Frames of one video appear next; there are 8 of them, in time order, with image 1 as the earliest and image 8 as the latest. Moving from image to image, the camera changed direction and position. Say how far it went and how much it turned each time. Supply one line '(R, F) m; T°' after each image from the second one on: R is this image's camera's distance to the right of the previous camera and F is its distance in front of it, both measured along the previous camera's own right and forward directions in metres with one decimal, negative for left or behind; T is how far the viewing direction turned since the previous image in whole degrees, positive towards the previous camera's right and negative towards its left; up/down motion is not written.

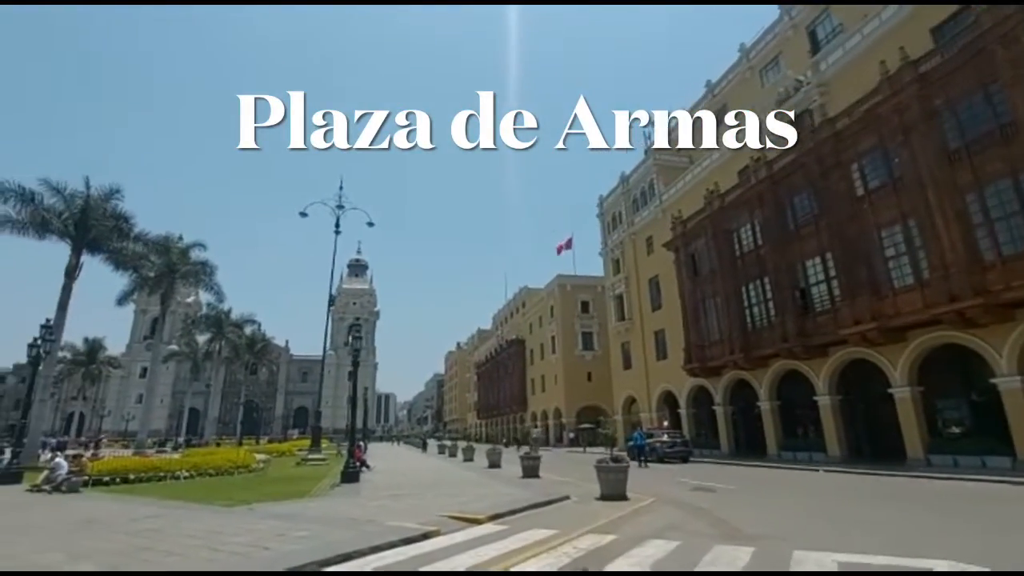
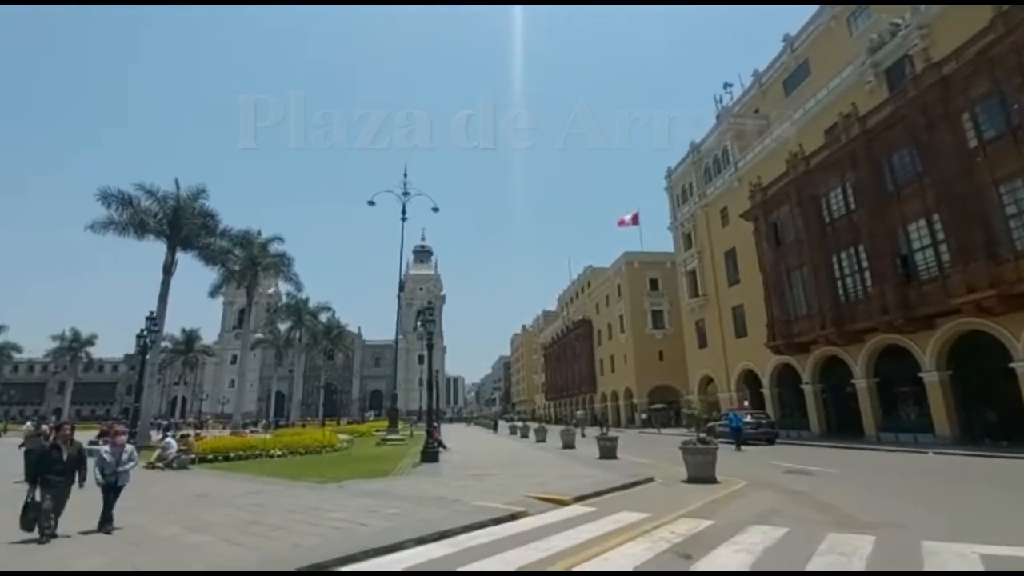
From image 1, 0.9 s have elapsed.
(-0.4, +0.4) m; -7°
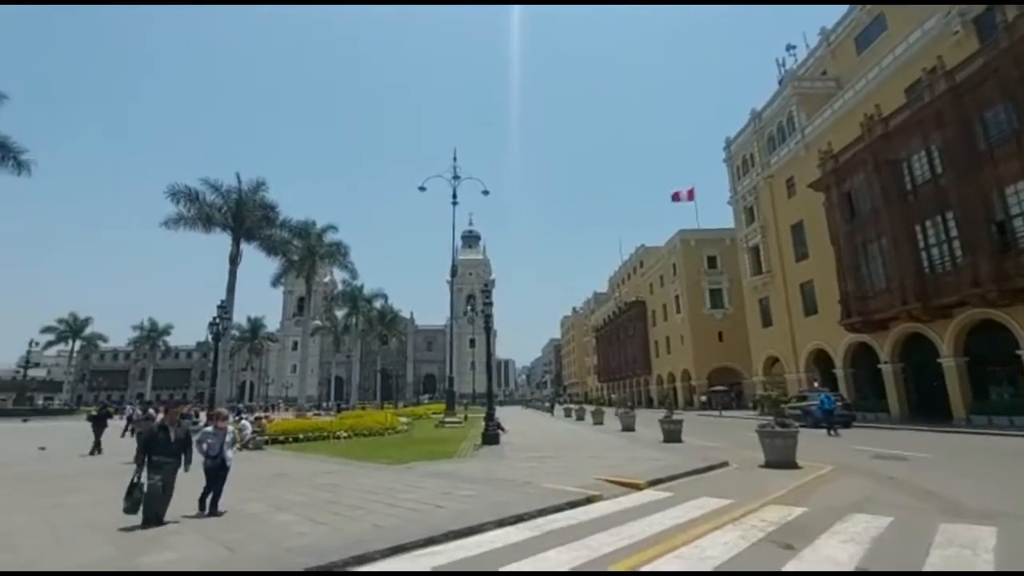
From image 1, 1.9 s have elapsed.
(-0.4, +0.3) m; -5°
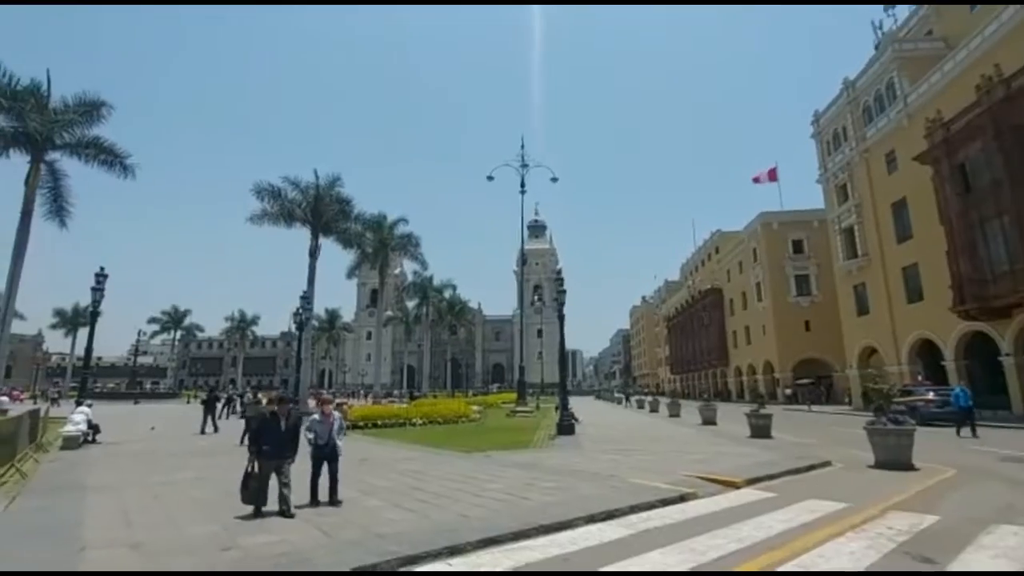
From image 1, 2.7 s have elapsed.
(-0.3, +0.4) m; -7°
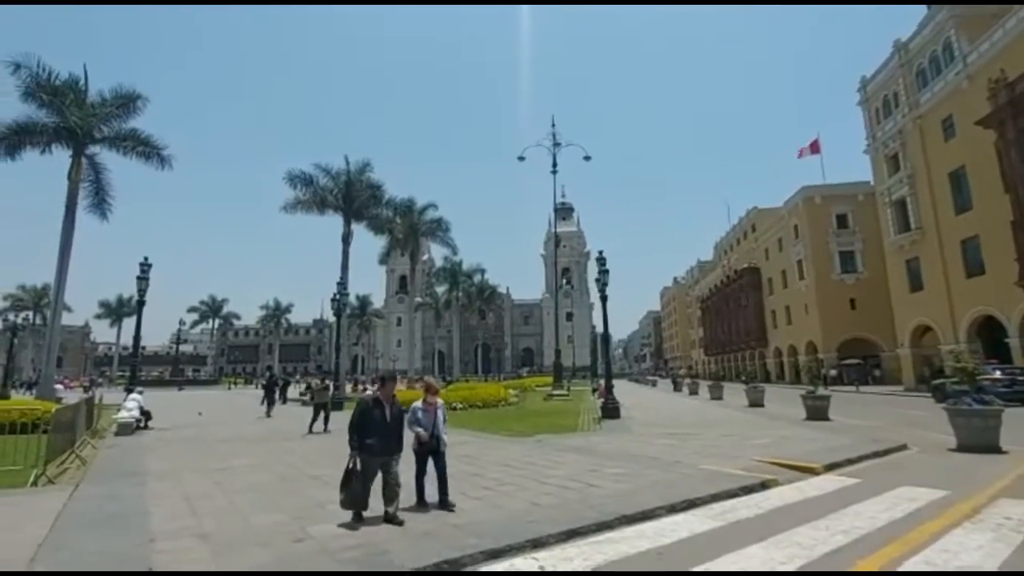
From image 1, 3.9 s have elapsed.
(-0.6, +0.5) m; -3°
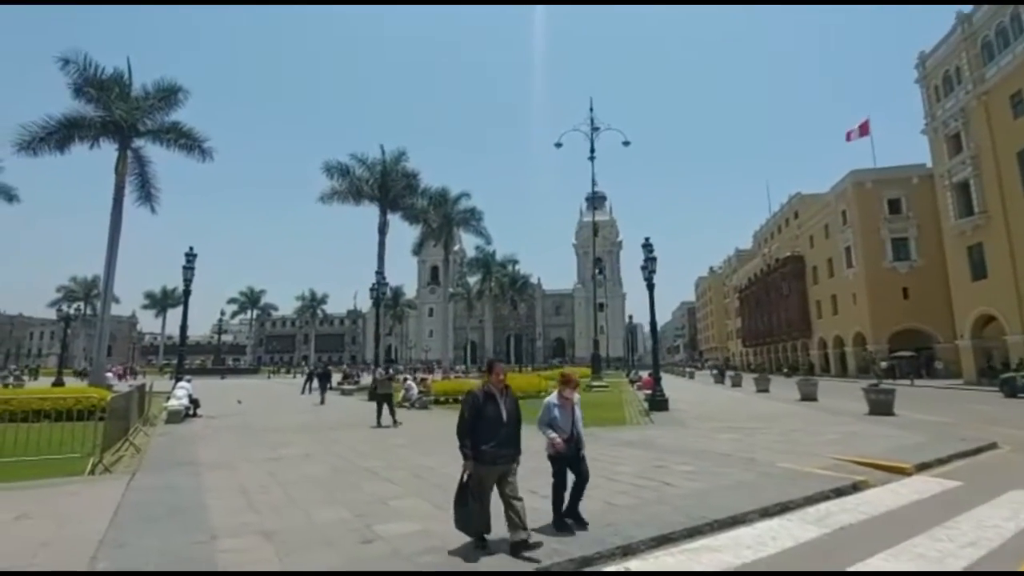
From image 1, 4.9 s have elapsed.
(-0.6, +0.5) m; -3°
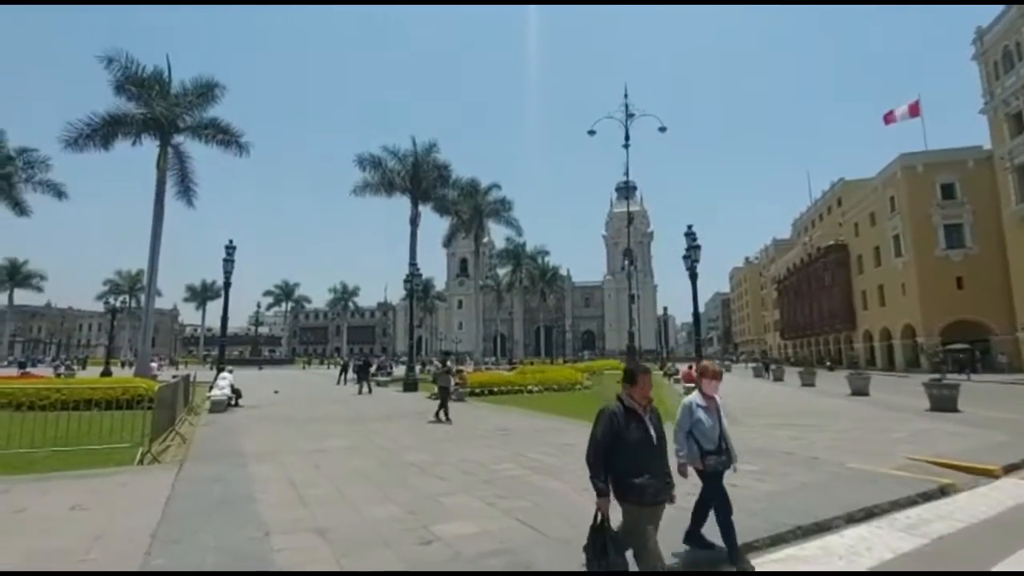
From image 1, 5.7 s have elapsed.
(-0.4, +0.4) m; -3°
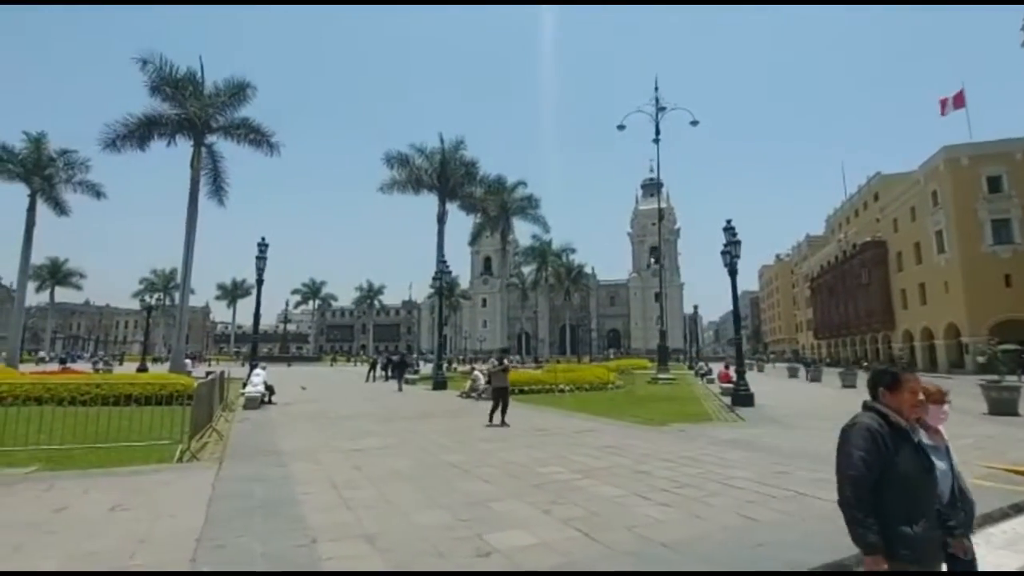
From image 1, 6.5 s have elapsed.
(-0.4, +0.4) m; -2°
